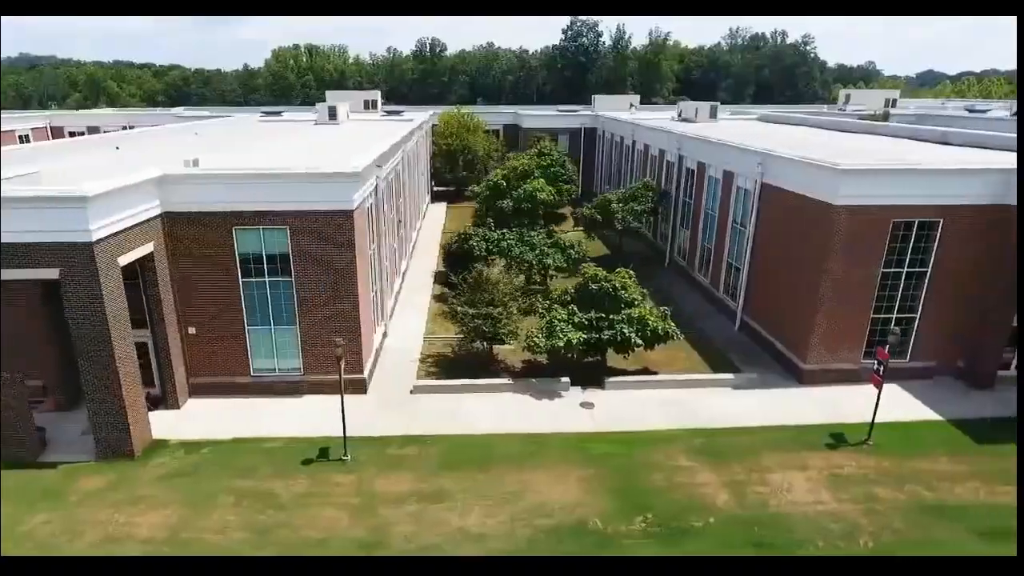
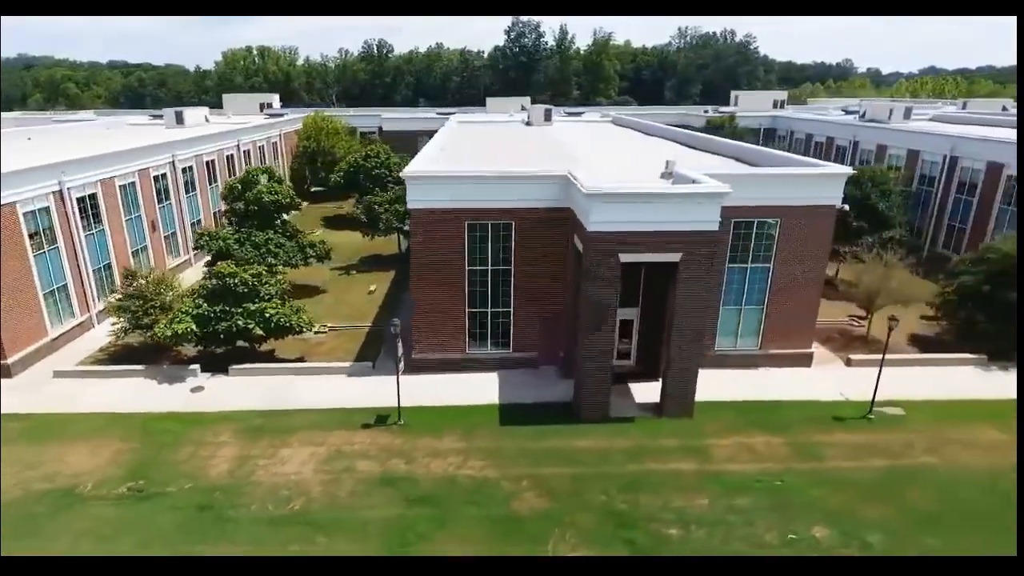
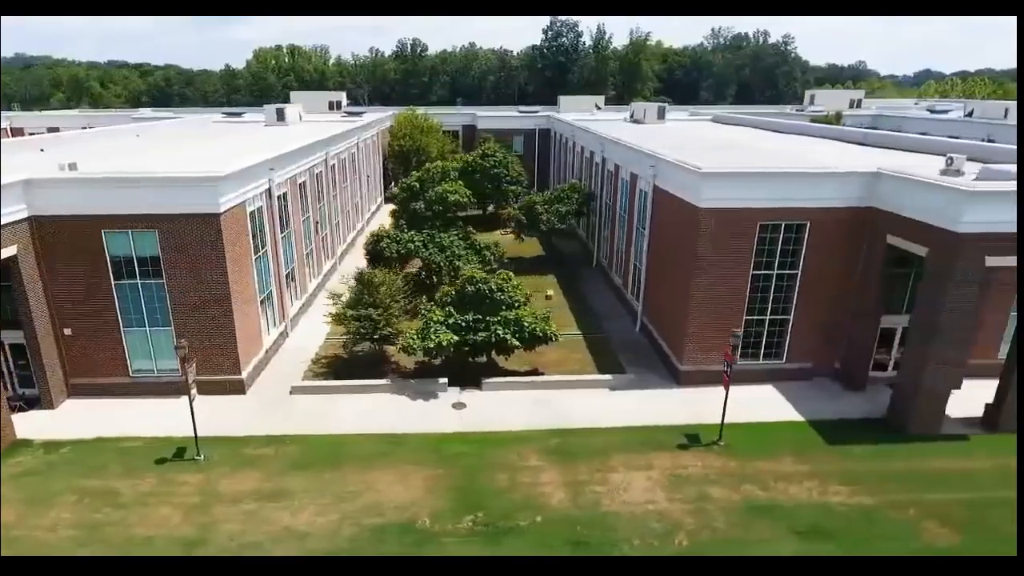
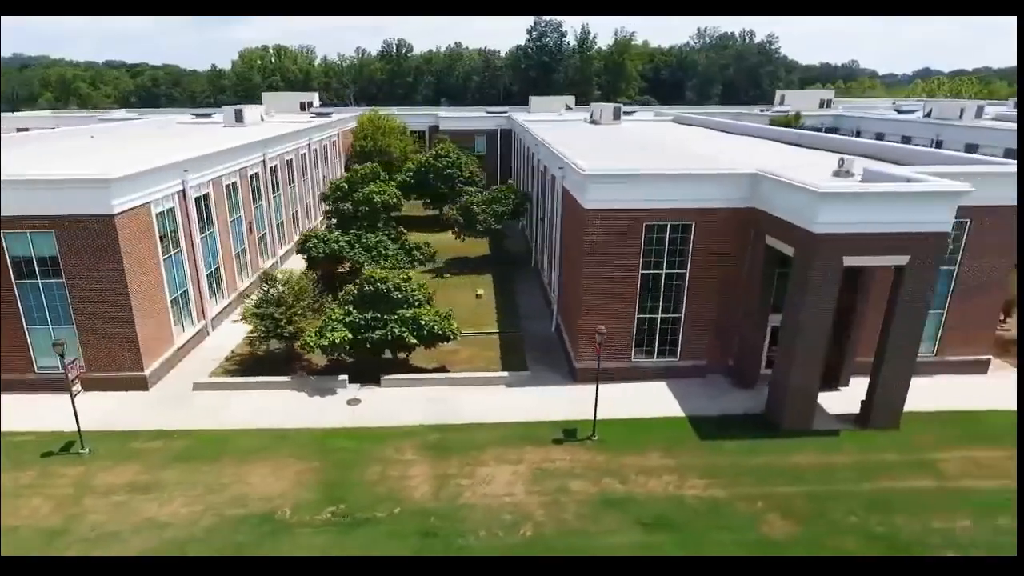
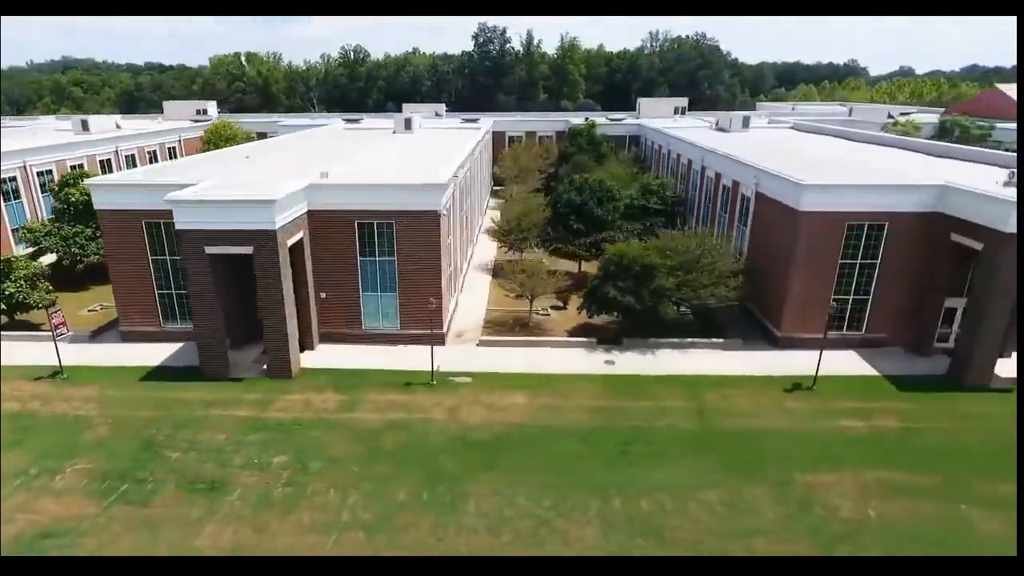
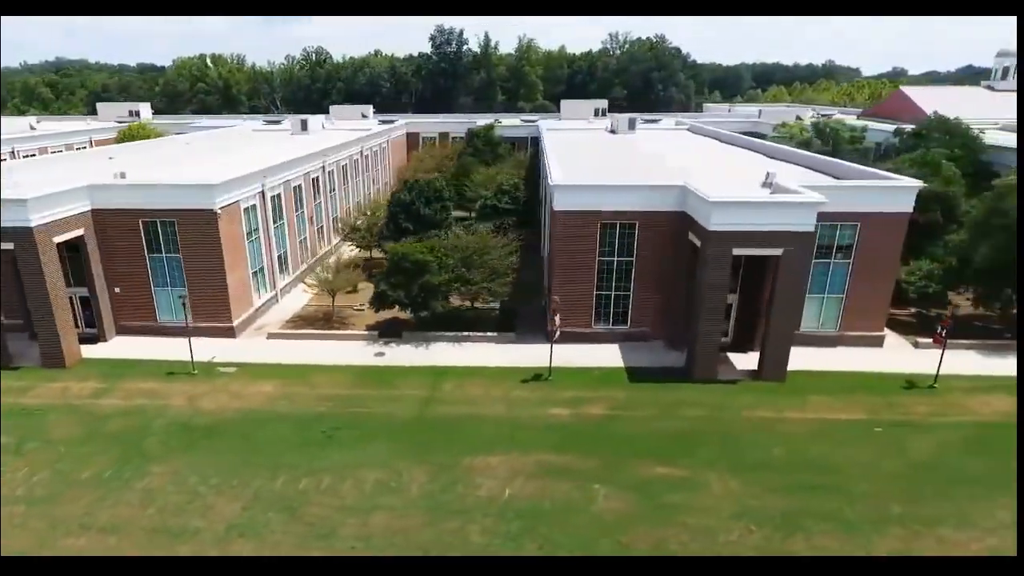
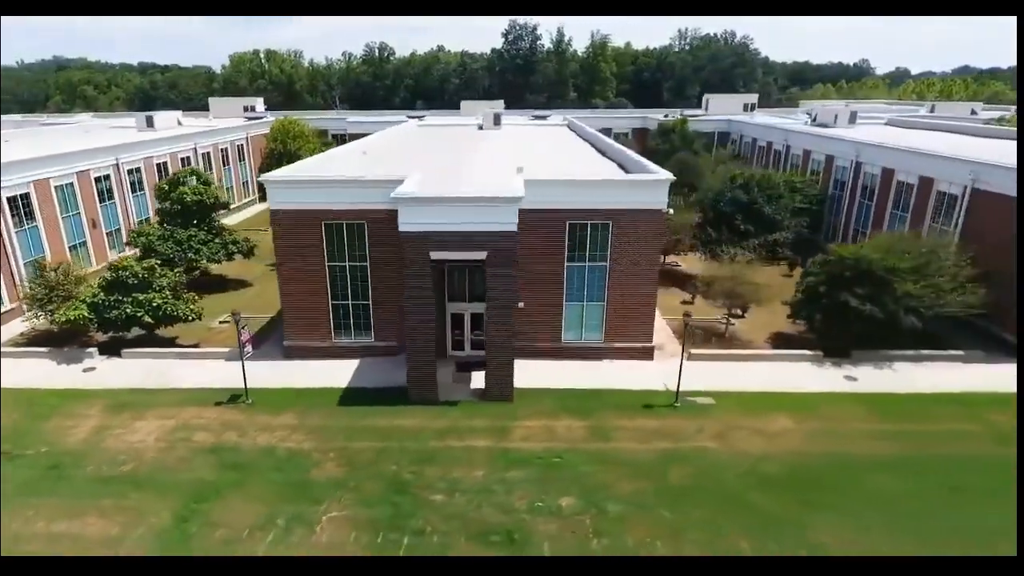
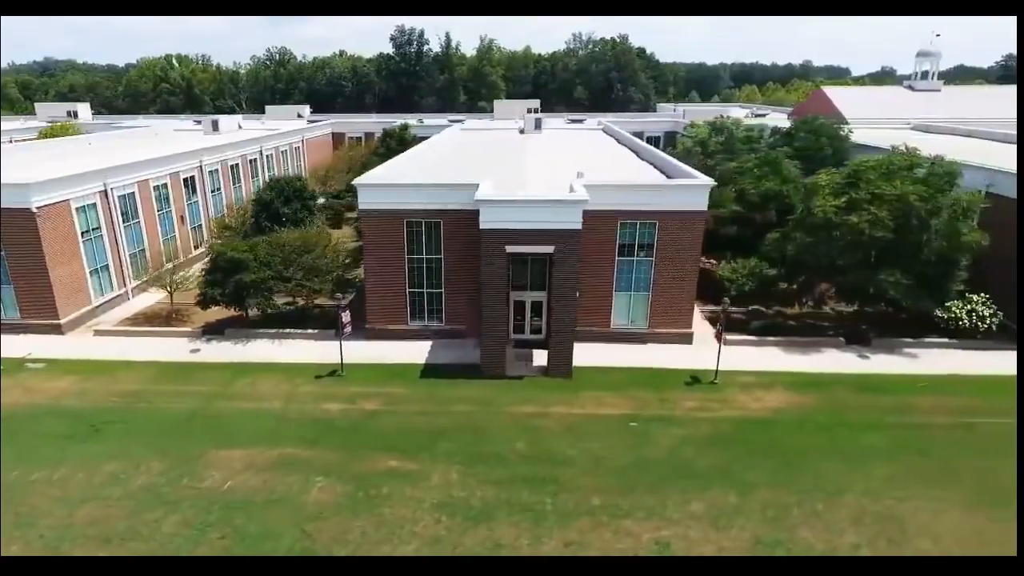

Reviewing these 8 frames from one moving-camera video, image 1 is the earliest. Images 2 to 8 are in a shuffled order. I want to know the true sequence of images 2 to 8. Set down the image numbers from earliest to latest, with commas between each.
3, 4, 2, 7, 5, 6, 8
